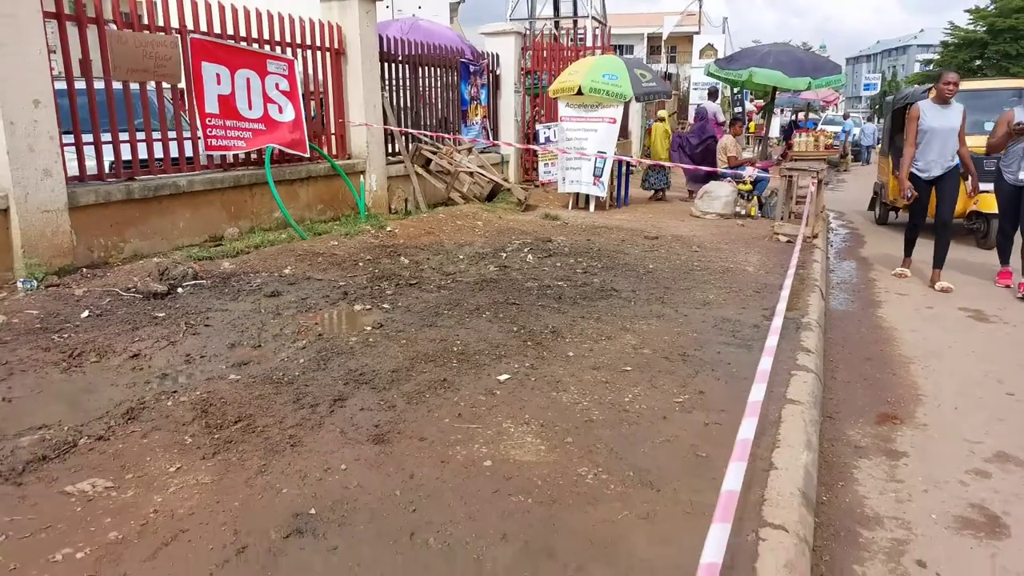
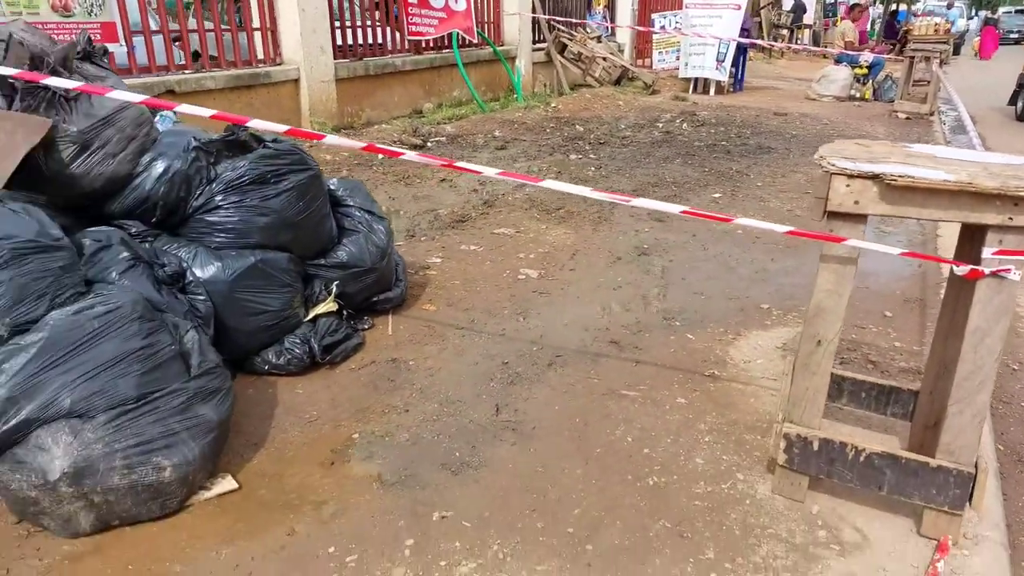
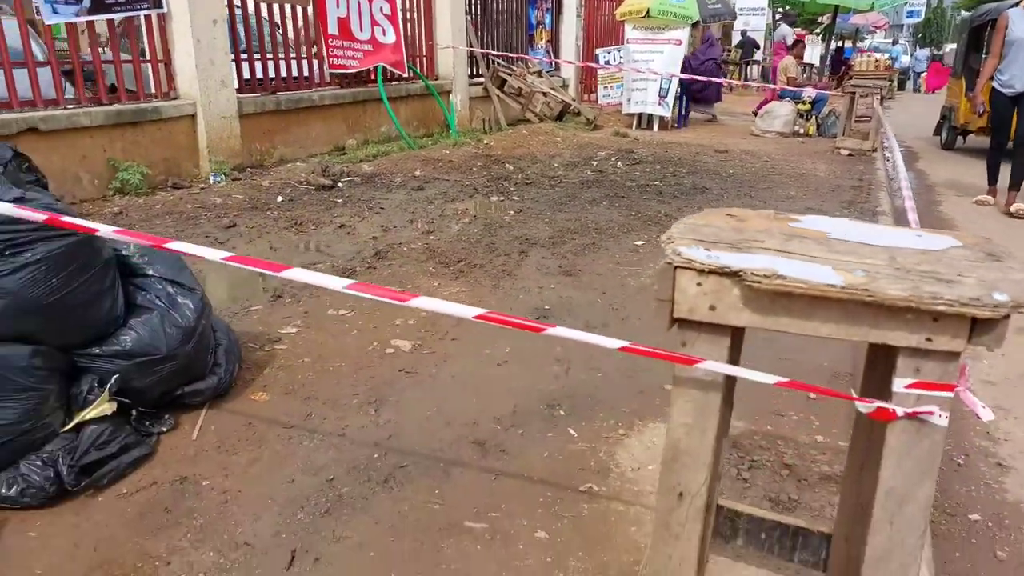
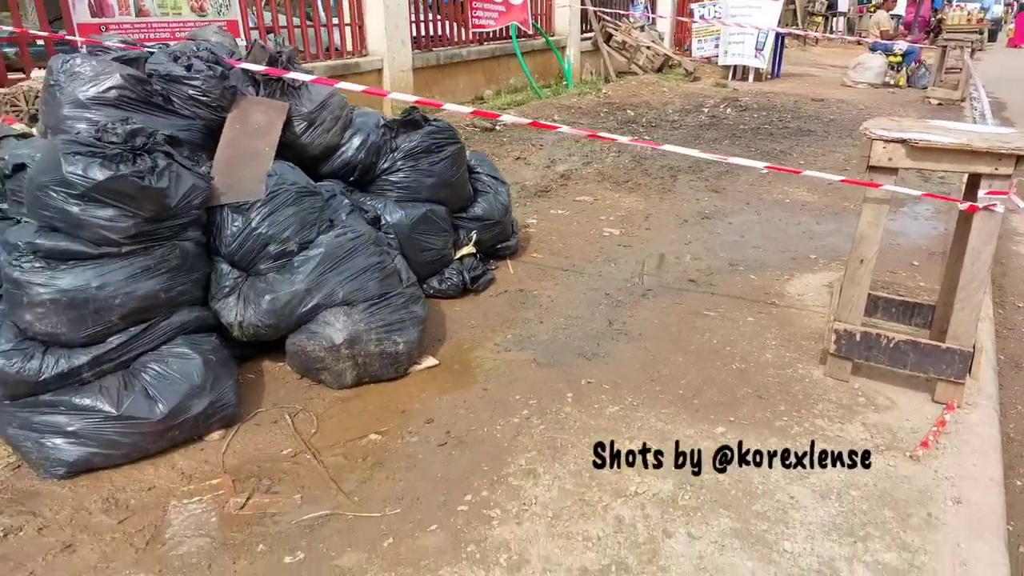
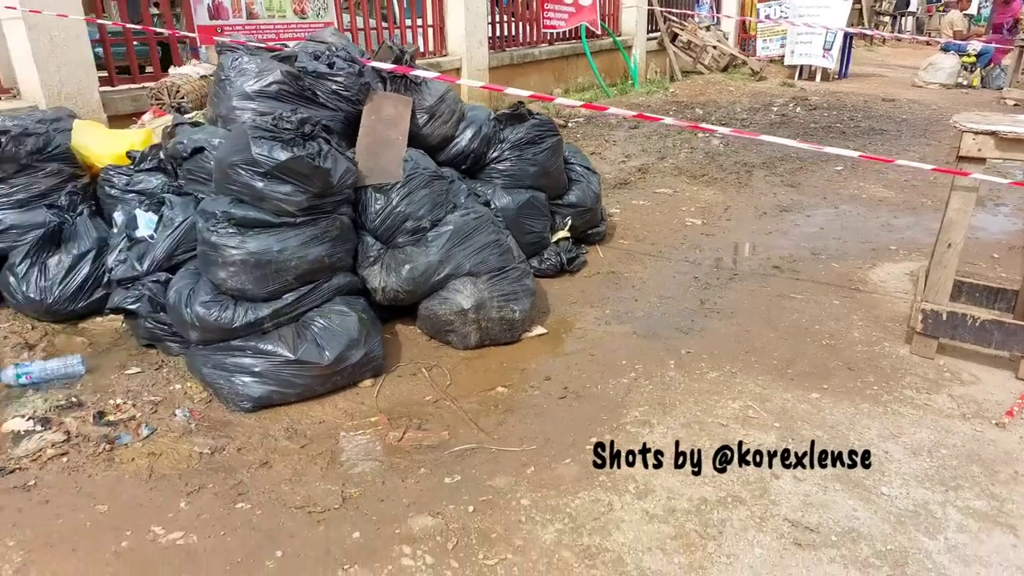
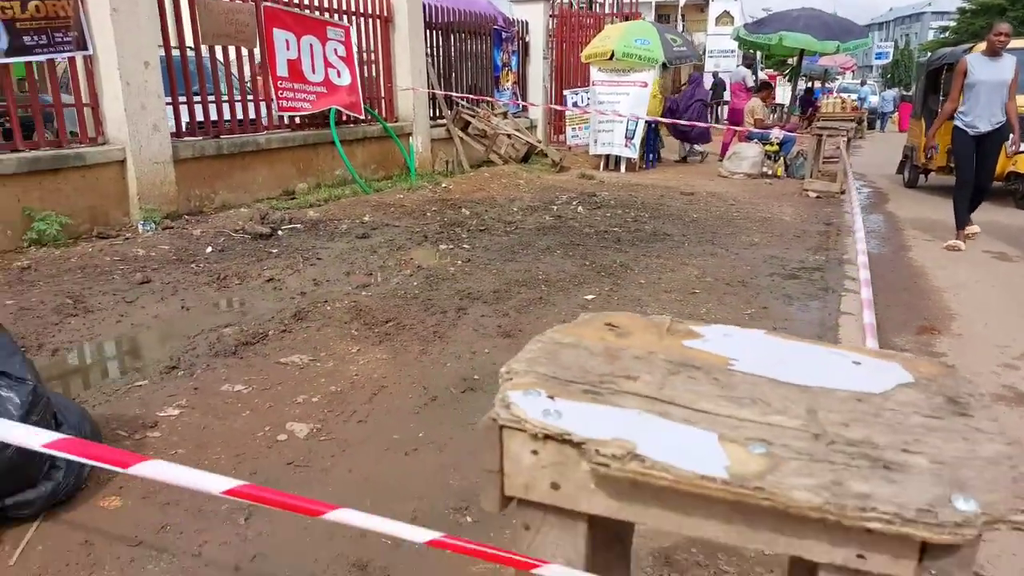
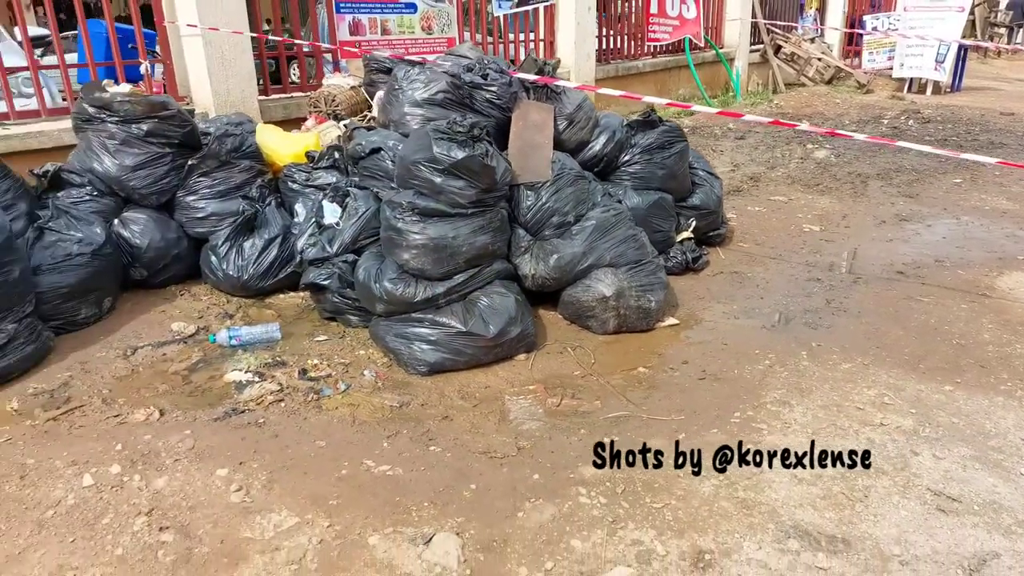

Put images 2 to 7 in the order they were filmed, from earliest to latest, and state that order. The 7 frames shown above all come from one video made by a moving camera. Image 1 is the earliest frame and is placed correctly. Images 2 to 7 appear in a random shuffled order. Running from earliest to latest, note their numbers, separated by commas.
6, 3, 2, 4, 5, 7
